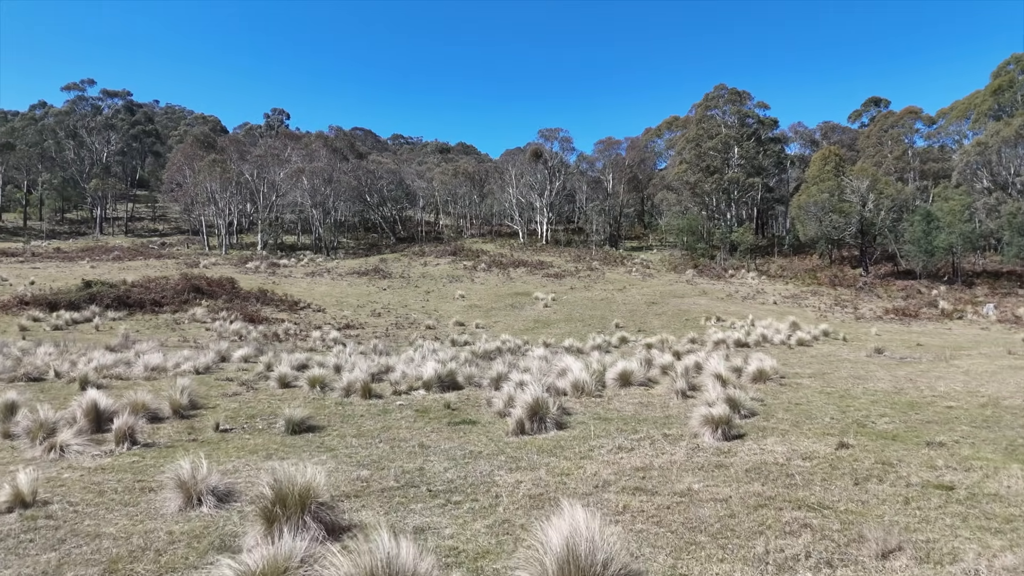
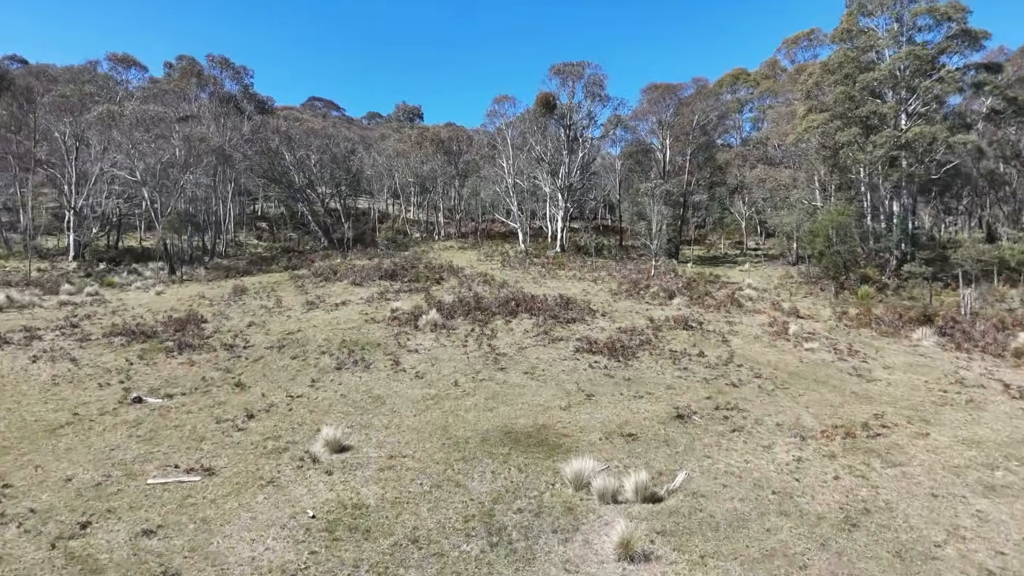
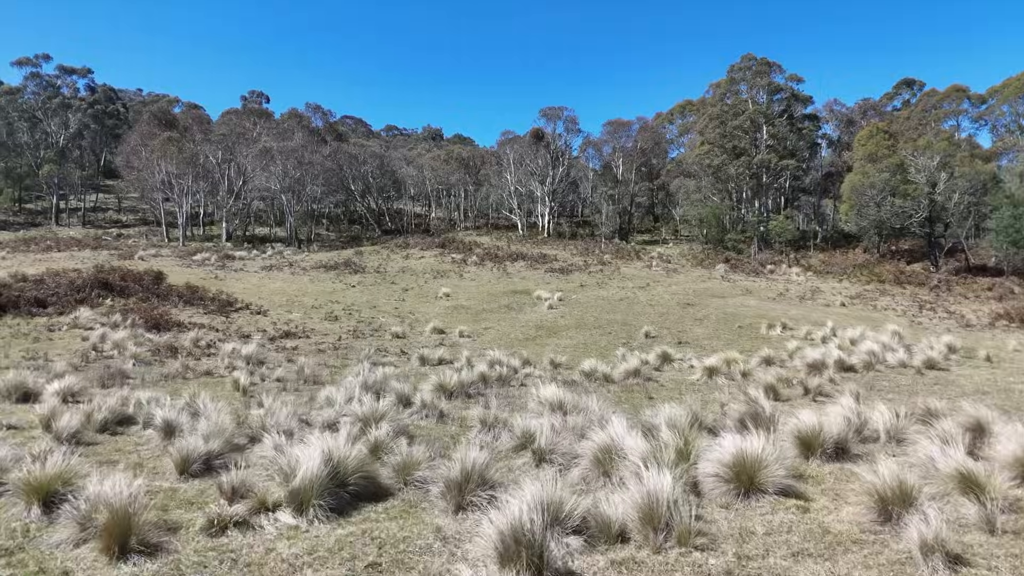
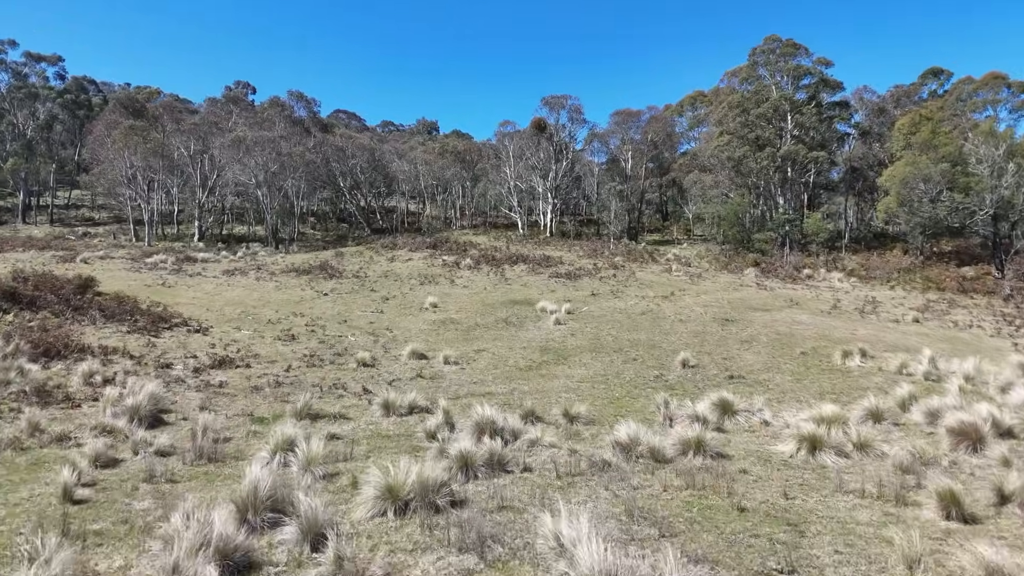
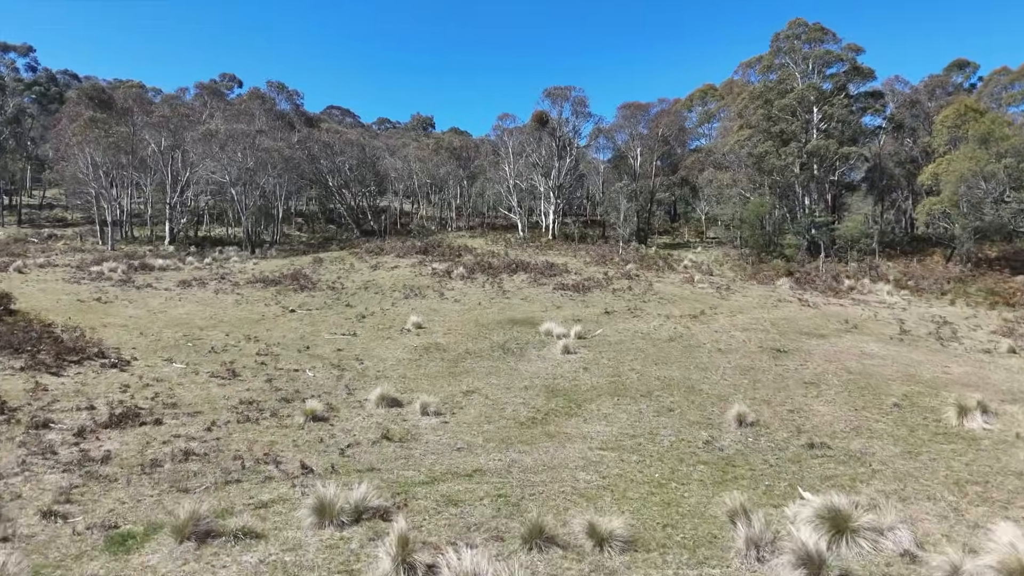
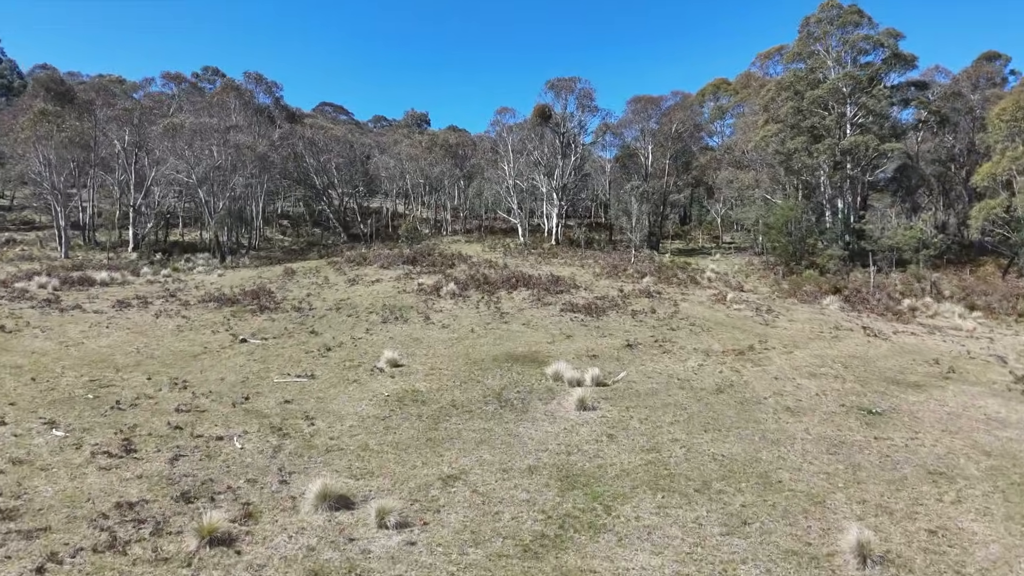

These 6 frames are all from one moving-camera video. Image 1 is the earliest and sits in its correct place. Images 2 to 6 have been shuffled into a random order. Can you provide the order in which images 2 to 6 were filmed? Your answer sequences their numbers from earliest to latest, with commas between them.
3, 4, 5, 6, 2
